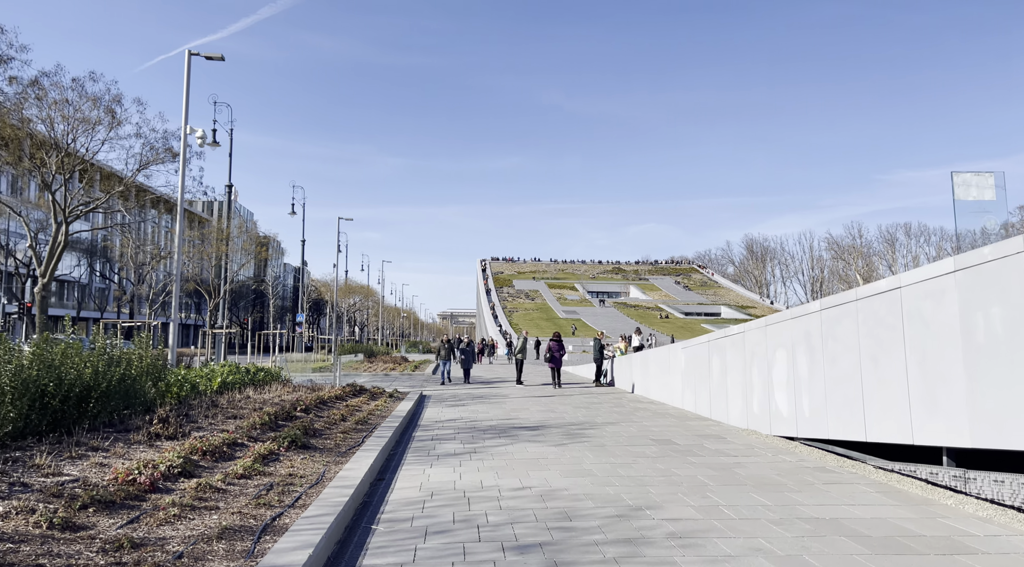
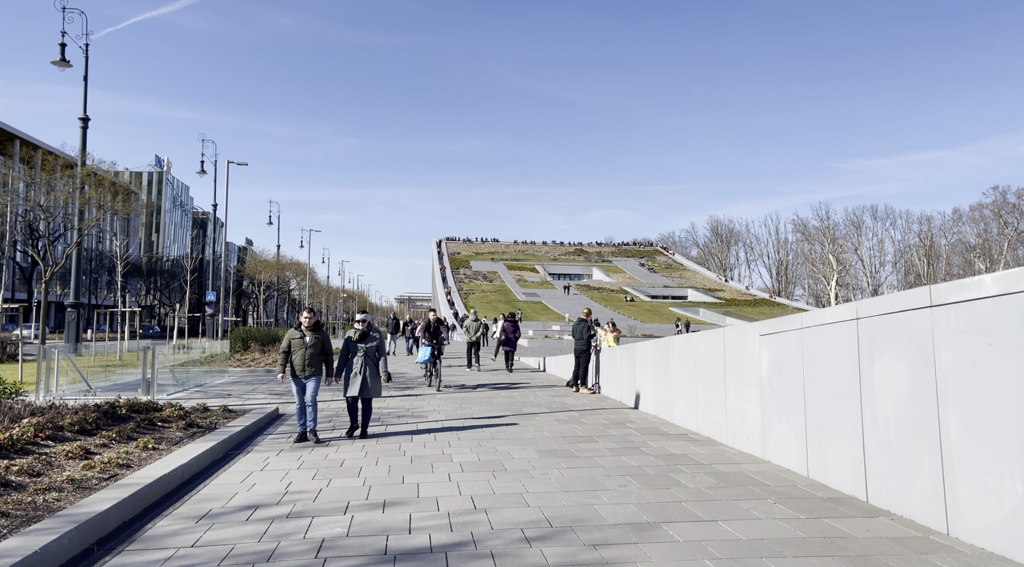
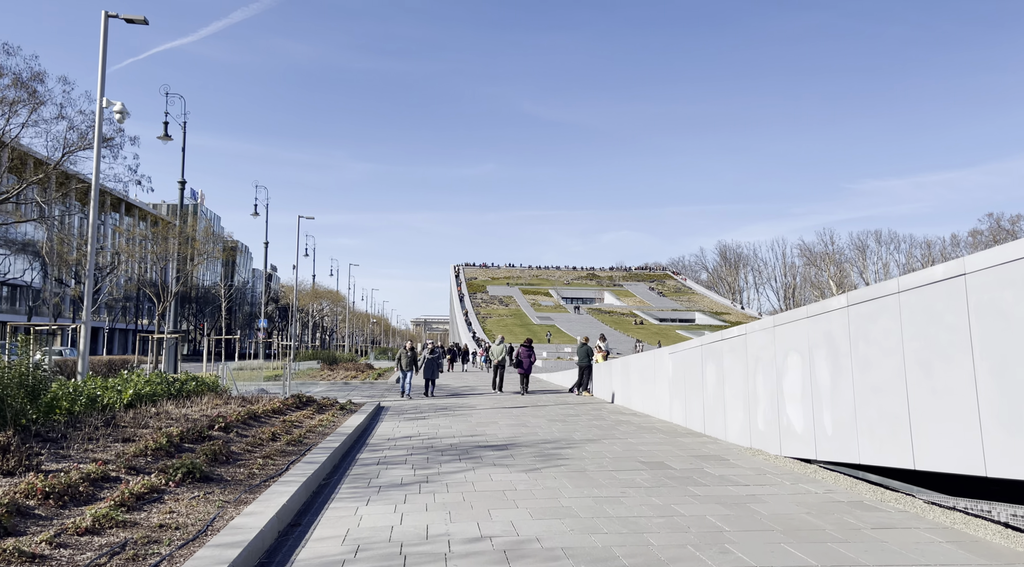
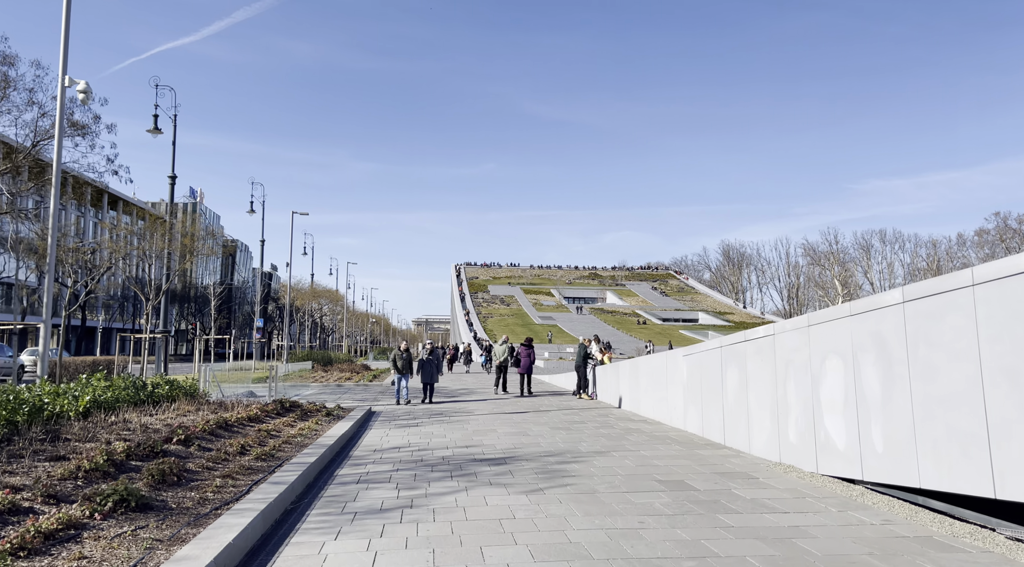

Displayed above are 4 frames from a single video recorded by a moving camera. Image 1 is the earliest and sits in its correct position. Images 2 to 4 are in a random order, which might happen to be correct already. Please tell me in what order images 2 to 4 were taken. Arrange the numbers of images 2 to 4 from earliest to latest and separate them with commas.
3, 4, 2
